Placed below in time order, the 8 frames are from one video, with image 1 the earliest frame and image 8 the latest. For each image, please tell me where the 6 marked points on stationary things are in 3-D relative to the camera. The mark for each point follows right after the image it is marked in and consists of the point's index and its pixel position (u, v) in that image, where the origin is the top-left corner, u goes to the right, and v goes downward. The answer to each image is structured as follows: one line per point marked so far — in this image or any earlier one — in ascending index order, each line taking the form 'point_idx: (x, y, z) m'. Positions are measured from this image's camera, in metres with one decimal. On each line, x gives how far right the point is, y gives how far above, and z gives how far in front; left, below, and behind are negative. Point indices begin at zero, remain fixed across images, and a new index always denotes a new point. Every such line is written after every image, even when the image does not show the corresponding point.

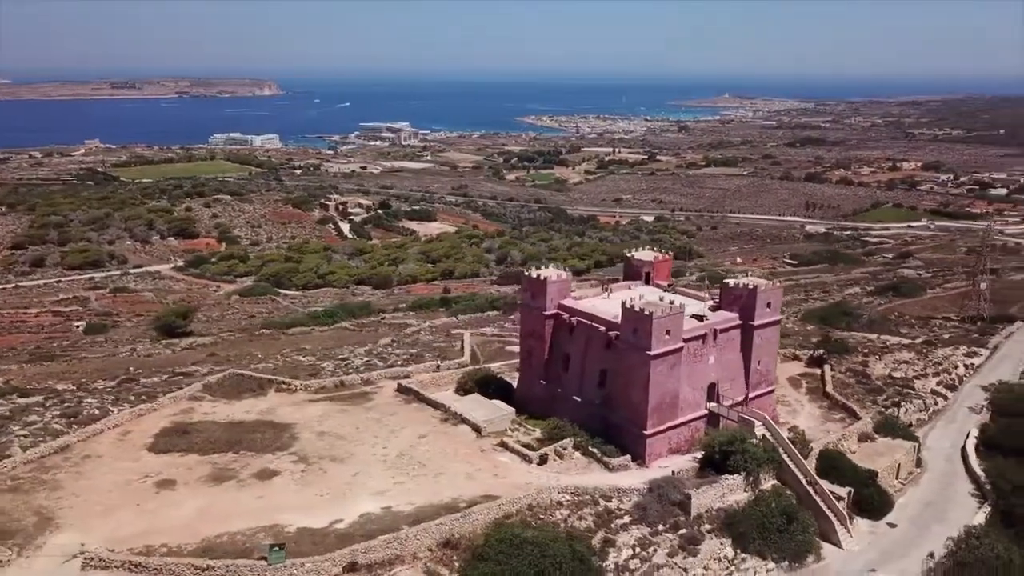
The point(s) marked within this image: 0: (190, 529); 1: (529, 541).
0: (-7.6, -5.8, +19.6) m
1: (+0.5, -5.9, +19.0) m
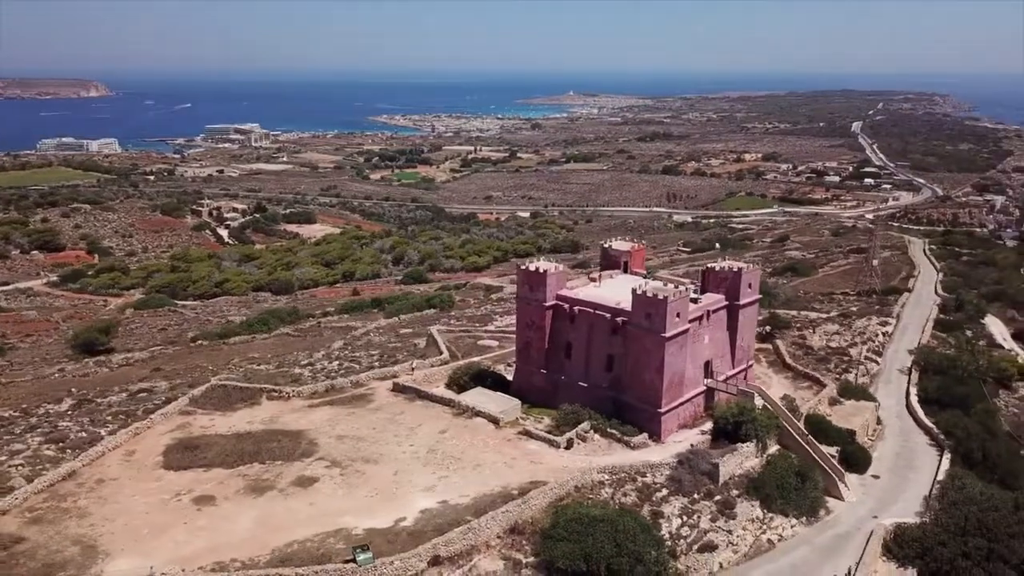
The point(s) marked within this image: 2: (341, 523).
0: (-5.9, -5.9, +19.1) m
1: (+2.2, -5.6, +19.9) m
2: (-4.1, -5.7, +20.0) m
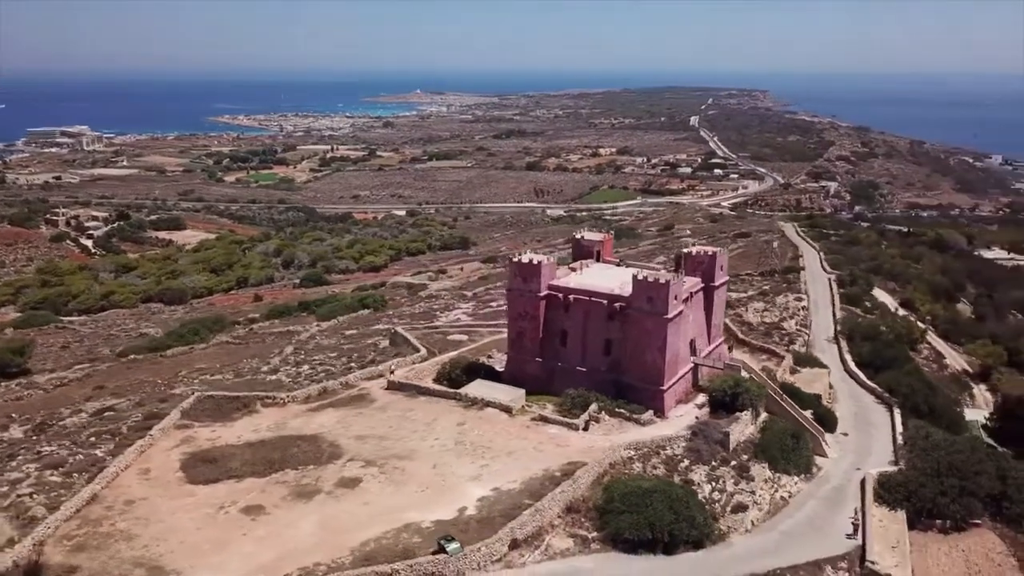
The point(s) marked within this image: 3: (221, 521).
0: (-4.2, -5.9, +18.9) m
1: (+3.6, -5.2, +21.2) m
2: (-2.5, -5.6, +20.1) m
3: (-7.0, -5.7, +19.8) m
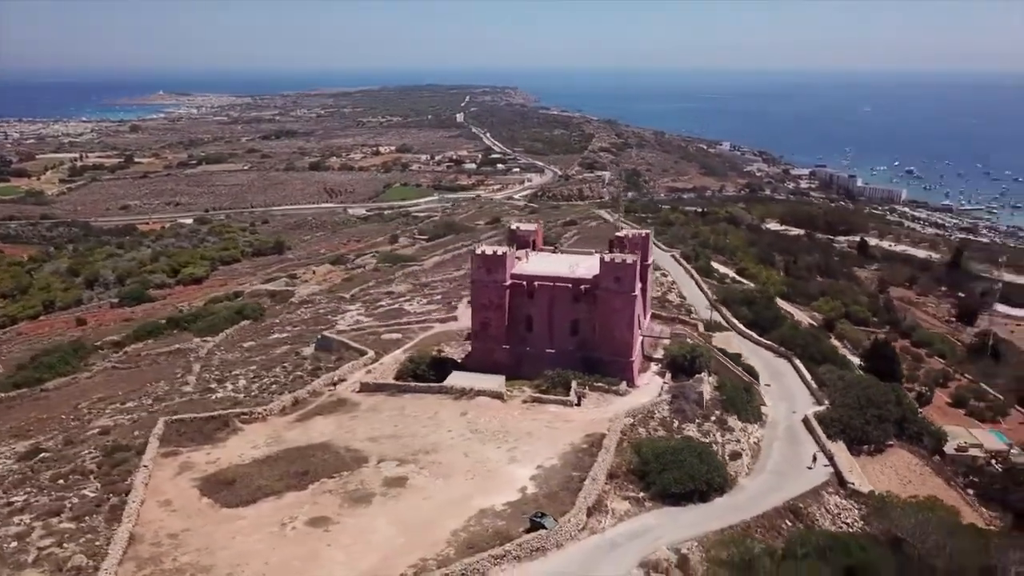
0: (-2.1, -5.8, +18.9) m
1: (+4.7, -4.6, +23.3) m
2: (-0.9, -5.4, +20.5) m
3: (-5.1, -5.8, +19.0) m
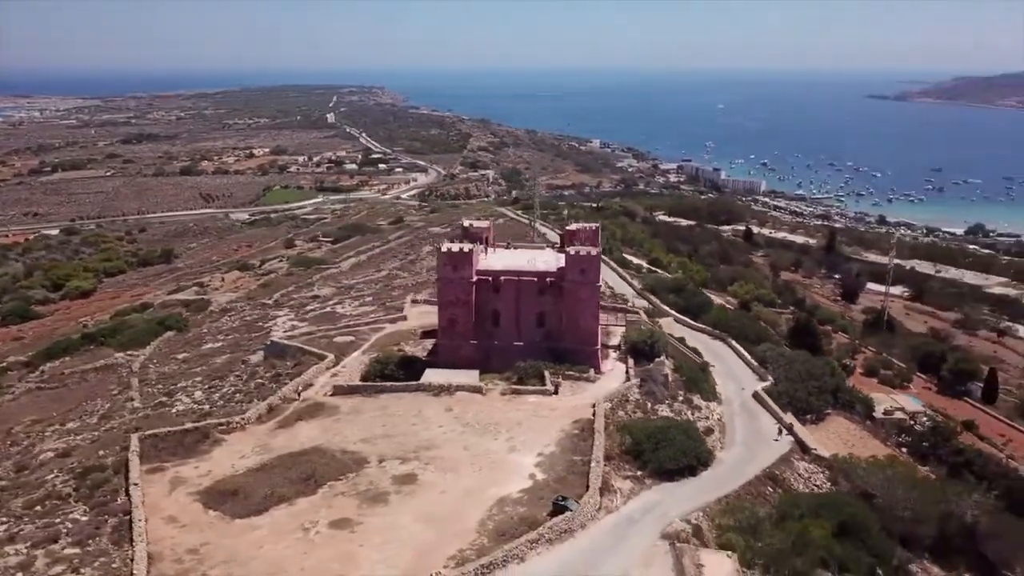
0: (-1.4, -5.7, +19.1) m
1: (+4.5, -4.2, +24.5) m
2: (-0.5, -5.3, +20.9) m
3: (-4.4, -5.8, +18.8) m
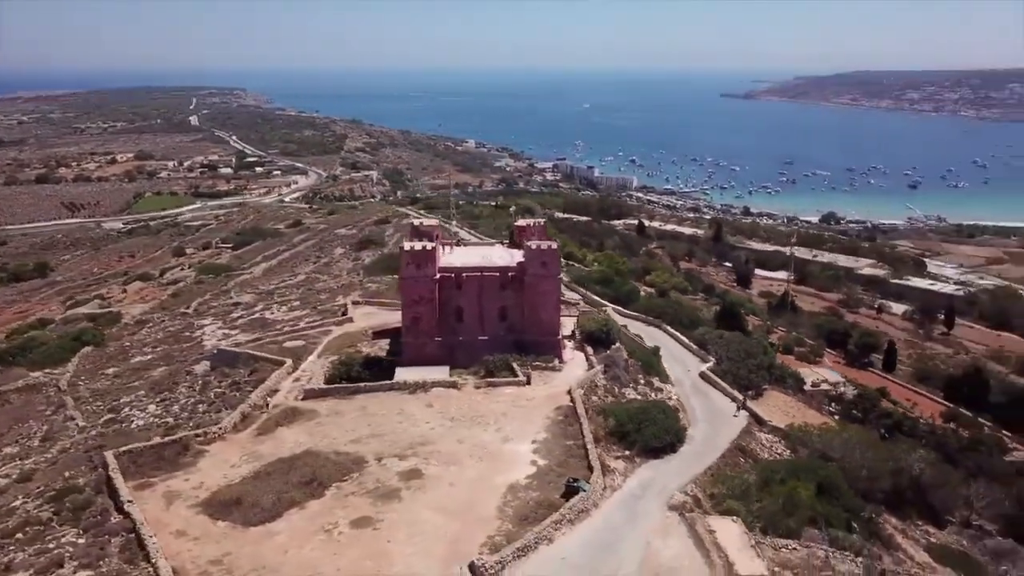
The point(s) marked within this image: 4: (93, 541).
0: (-0.9, -5.6, +19.6) m
1: (+4.1, -3.8, +25.8) m
2: (-0.3, -5.1, +21.4) m
3: (-3.8, -5.8, +18.8) m
4: (-9.9, -5.9, +19.1) m
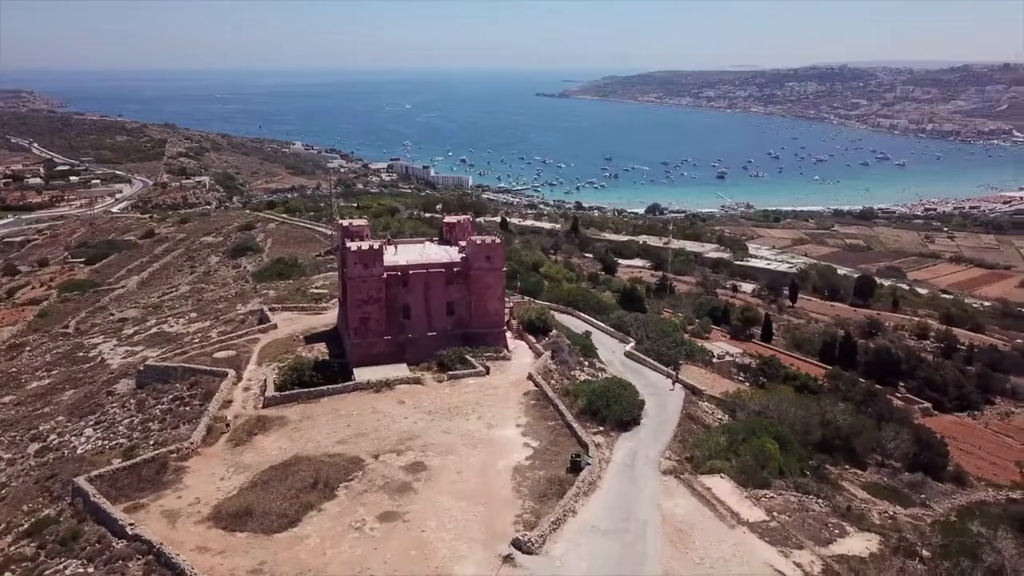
0: (-0.4, -5.4, +20.3) m
1: (+3.1, -3.3, +27.4) m
2: (-0.2, -4.9, +22.3) m
3: (-3.0, -5.7, +19.0) m
4: (-9.1, -6.2, +18.0) m
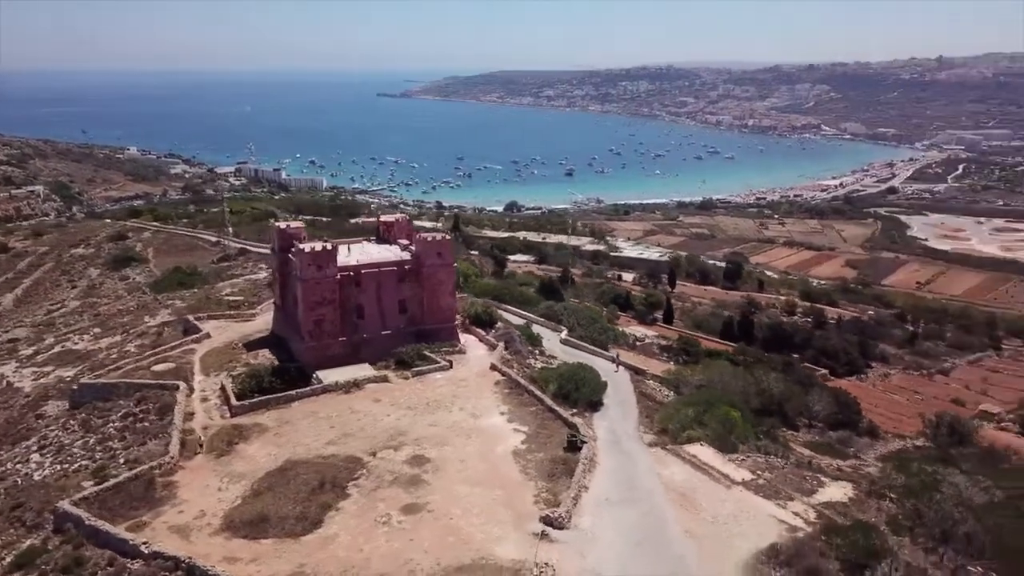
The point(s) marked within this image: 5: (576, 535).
0: (0.0, -5.1, +21.0) m
1: (+2.0, -2.9, +28.6) m
2: (-0.2, -4.6, +23.0) m
3: (-2.4, -5.6, +19.2) m
4: (-8.1, -6.3, +17.2) m
5: (+1.4, -5.7, +18.9) m
